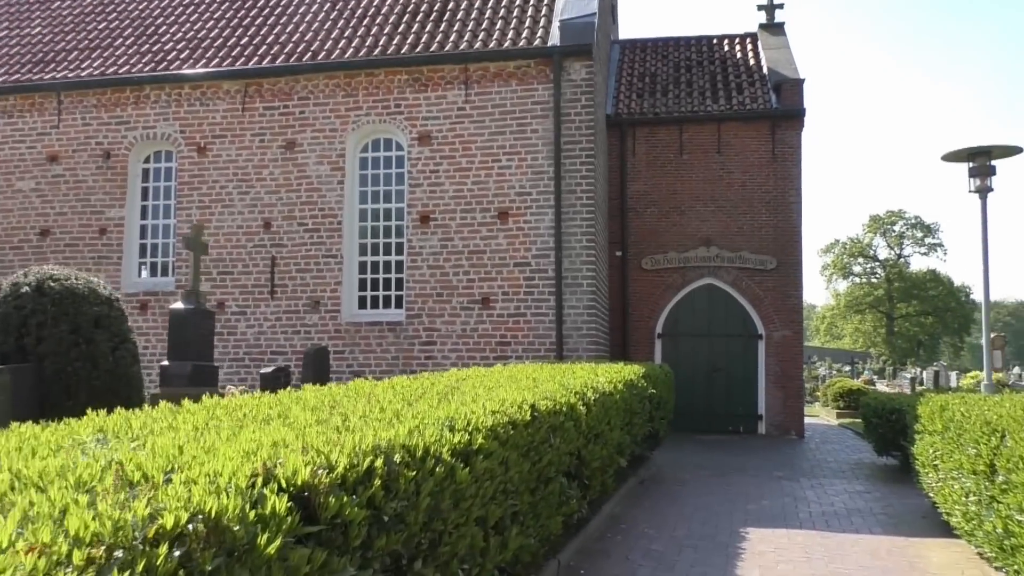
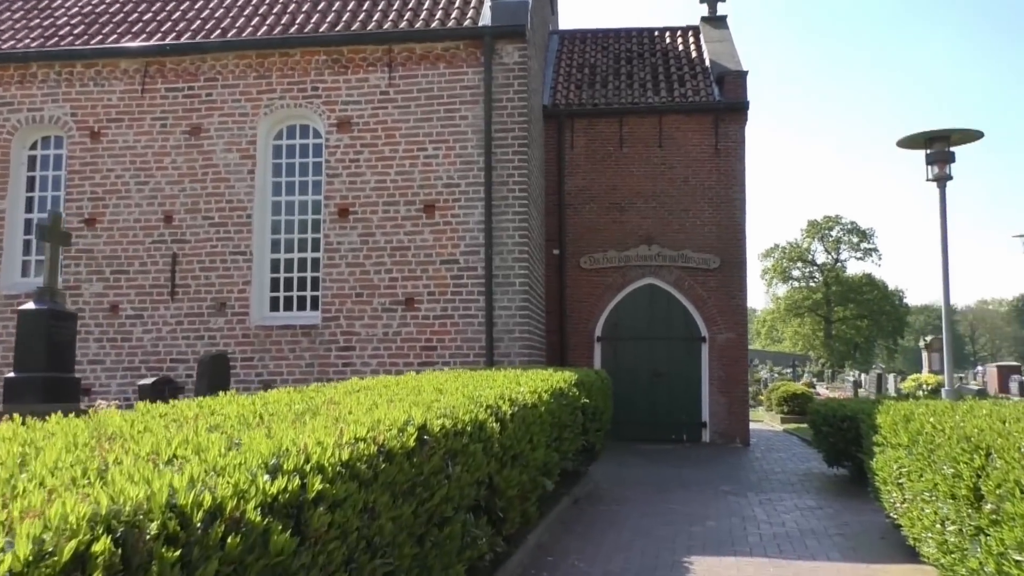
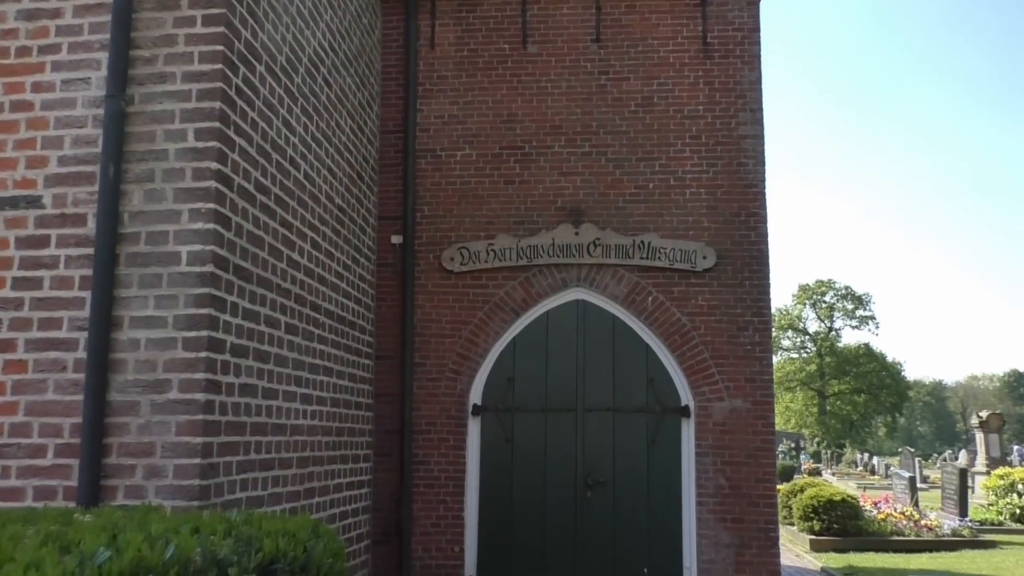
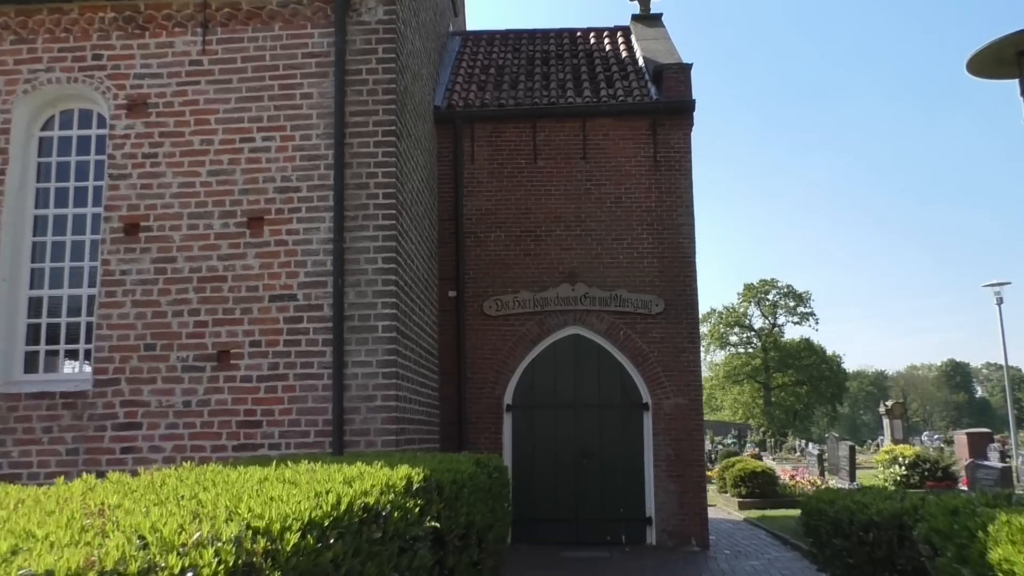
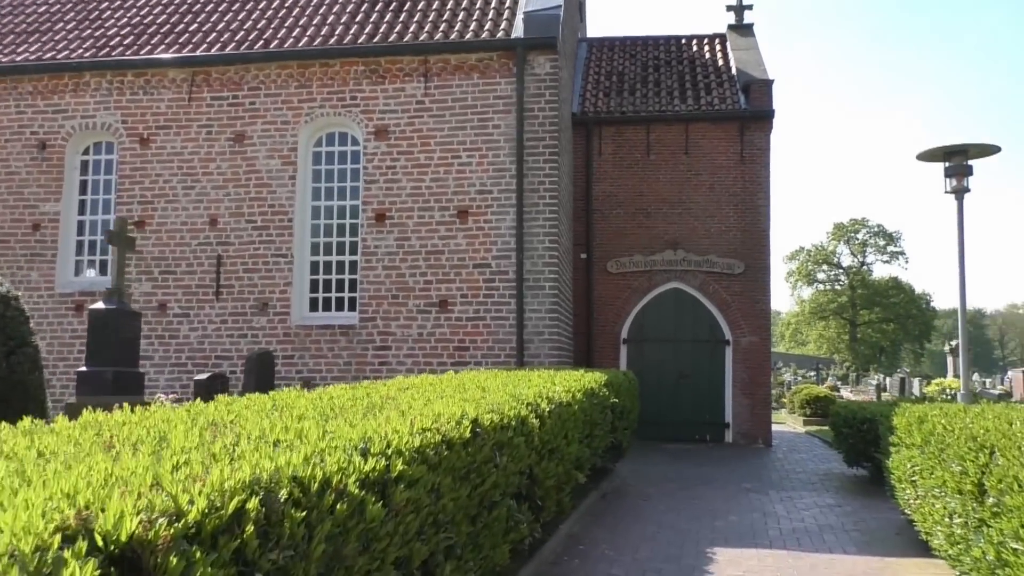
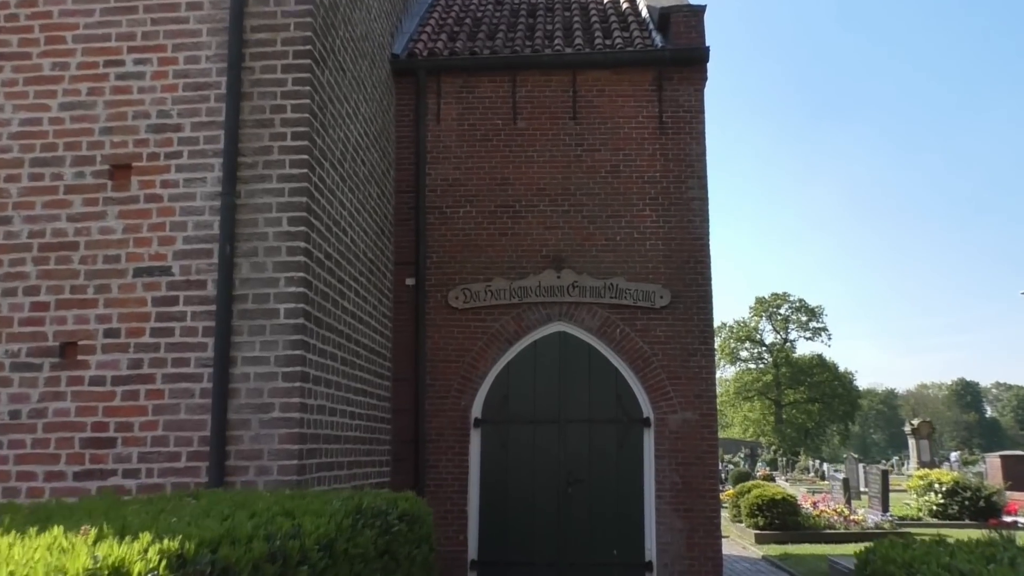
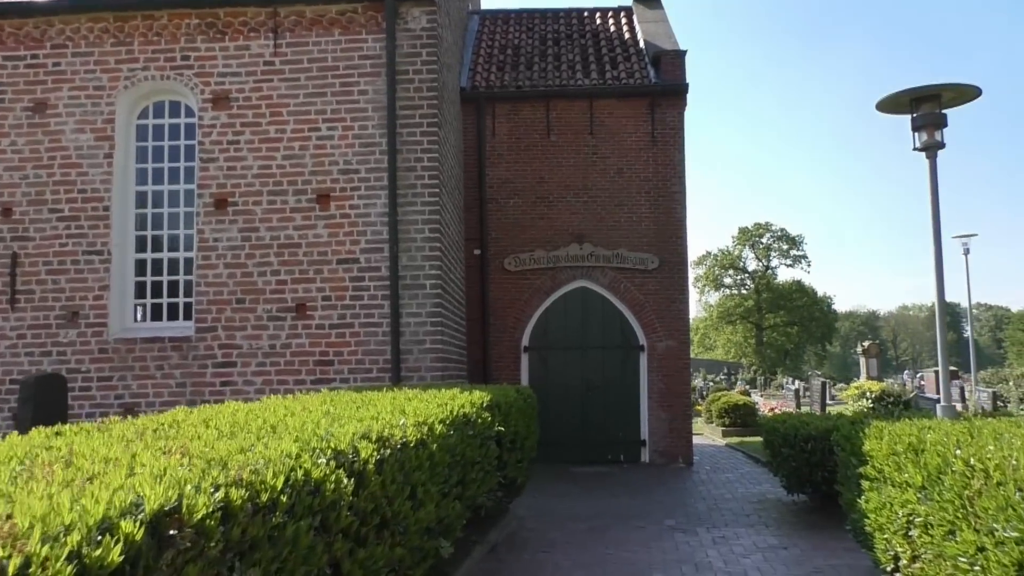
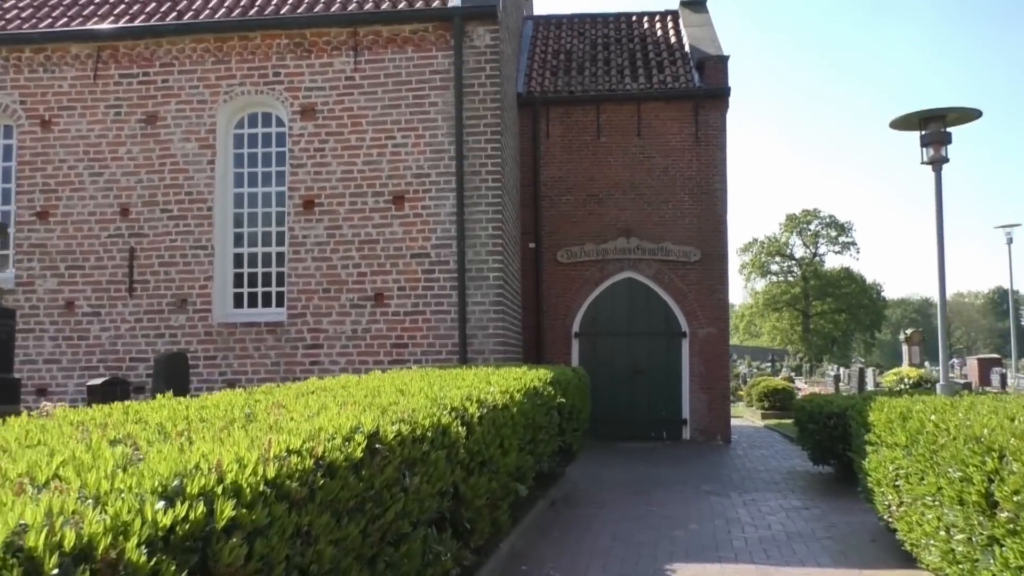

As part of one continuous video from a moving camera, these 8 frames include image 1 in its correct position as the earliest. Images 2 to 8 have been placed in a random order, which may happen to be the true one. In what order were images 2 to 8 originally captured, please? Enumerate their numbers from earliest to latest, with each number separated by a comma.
5, 2, 8, 7, 4, 6, 3
